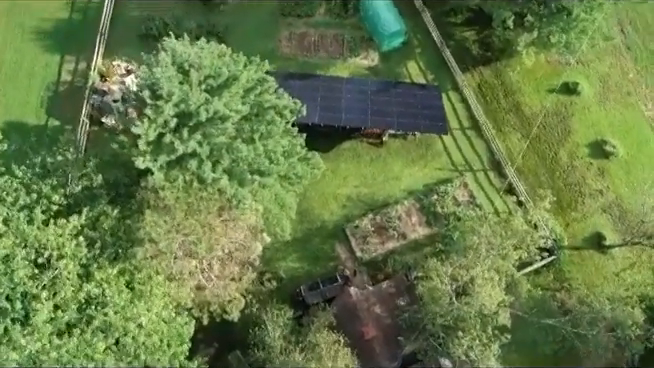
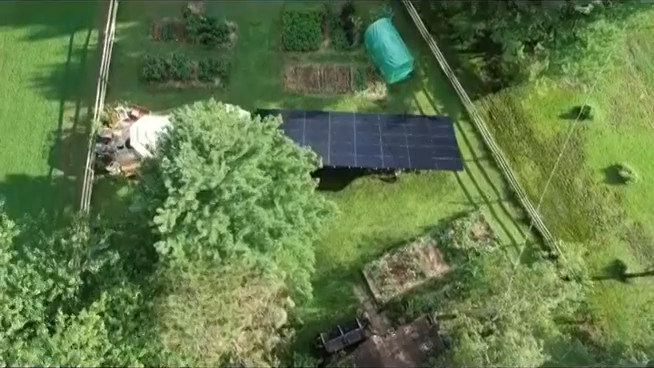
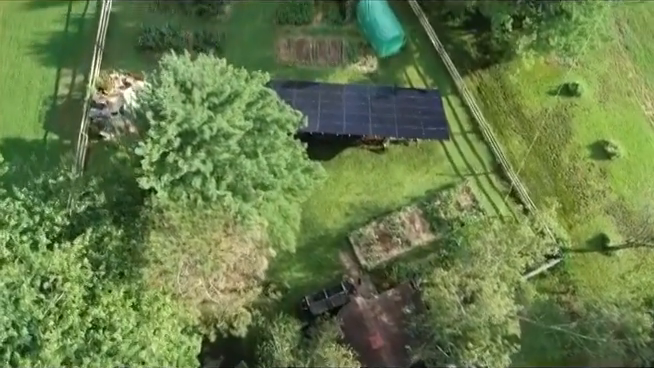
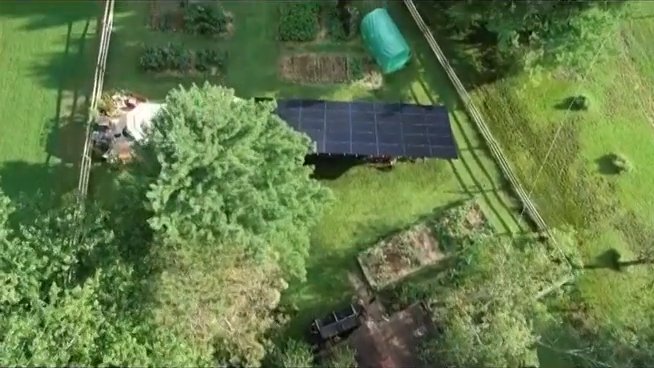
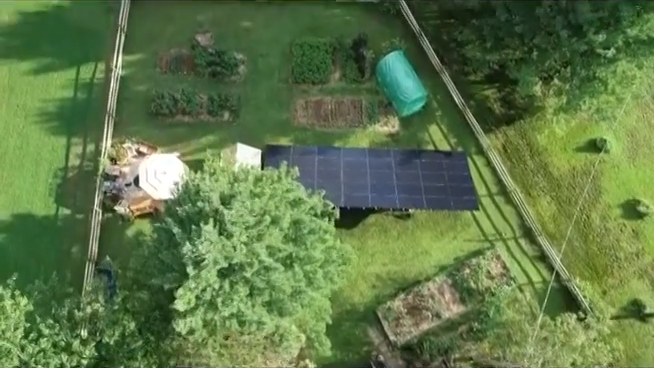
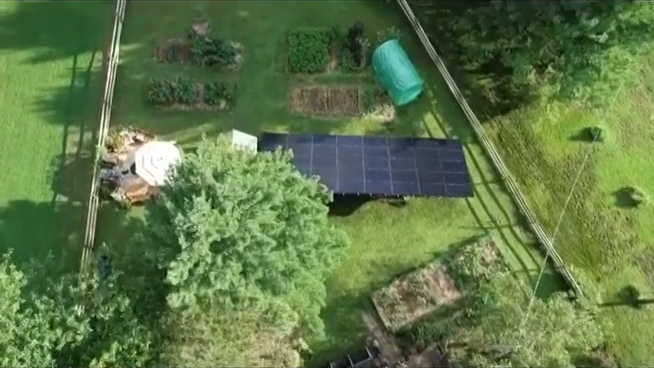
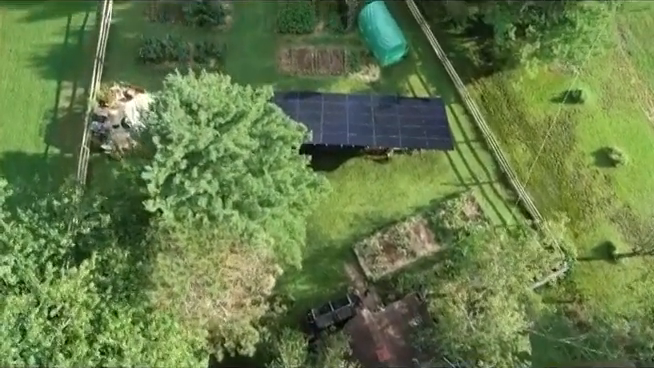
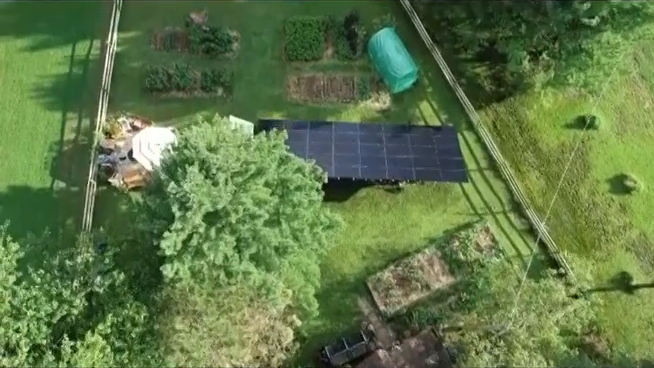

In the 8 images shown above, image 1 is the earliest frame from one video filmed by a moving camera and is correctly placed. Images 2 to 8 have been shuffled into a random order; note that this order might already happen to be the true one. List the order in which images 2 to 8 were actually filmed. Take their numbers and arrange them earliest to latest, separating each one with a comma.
3, 7, 4, 2, 8, 6, 5
